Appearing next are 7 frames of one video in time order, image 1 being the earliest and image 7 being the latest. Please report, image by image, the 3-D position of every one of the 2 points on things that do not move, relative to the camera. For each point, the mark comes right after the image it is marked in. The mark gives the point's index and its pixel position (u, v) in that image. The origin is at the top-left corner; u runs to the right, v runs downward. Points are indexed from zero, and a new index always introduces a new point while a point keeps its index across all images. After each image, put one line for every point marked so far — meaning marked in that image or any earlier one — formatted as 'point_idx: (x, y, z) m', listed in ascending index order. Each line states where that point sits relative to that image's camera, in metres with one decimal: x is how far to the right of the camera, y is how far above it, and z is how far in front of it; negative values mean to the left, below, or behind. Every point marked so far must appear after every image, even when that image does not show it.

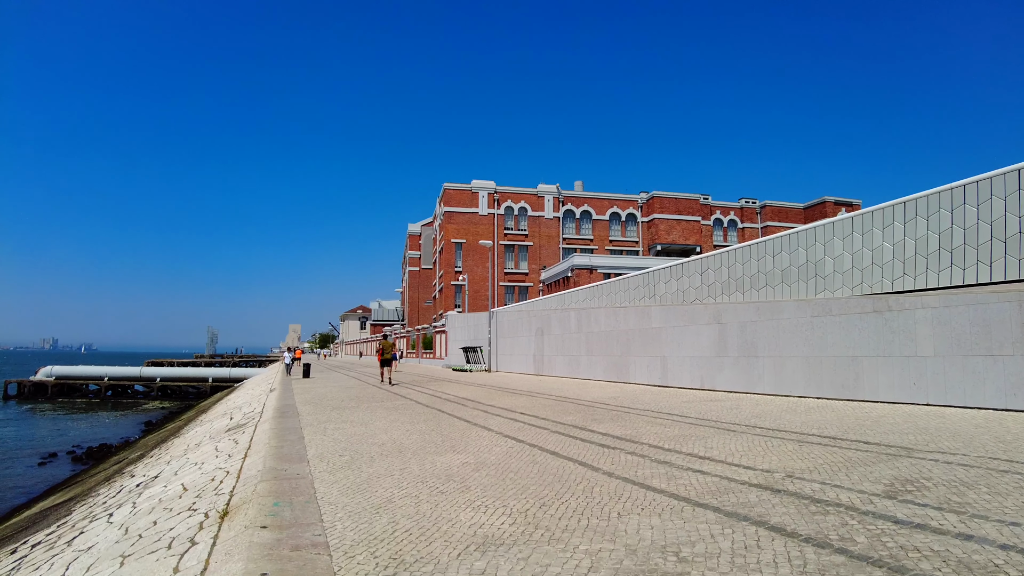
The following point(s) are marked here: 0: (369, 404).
0: (-3.5, -2.8, +15.1) m
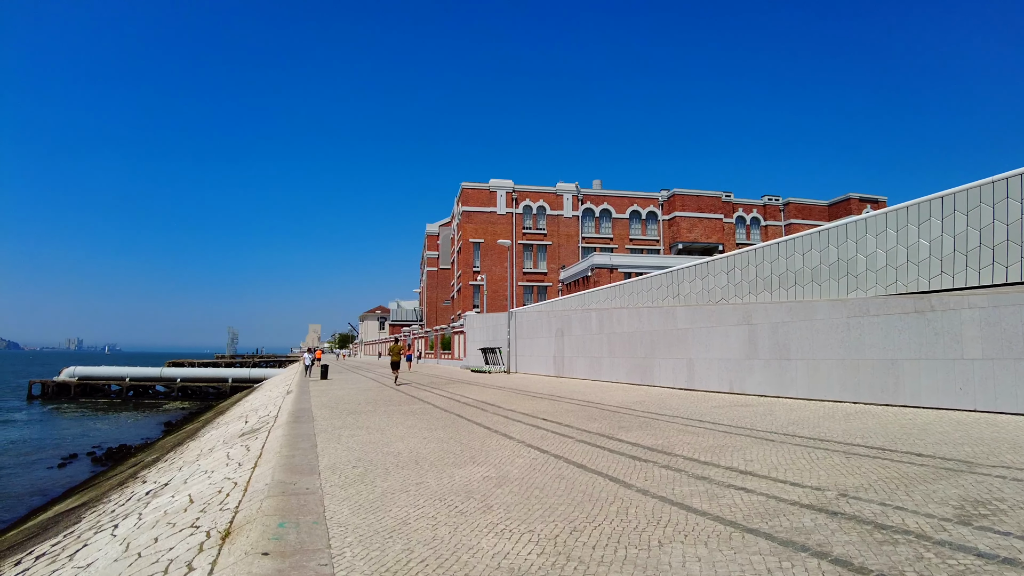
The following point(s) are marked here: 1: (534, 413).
0: (-3.0, -2.8, +14.7) m
1: (+0.5, -2.5, +12.4) m
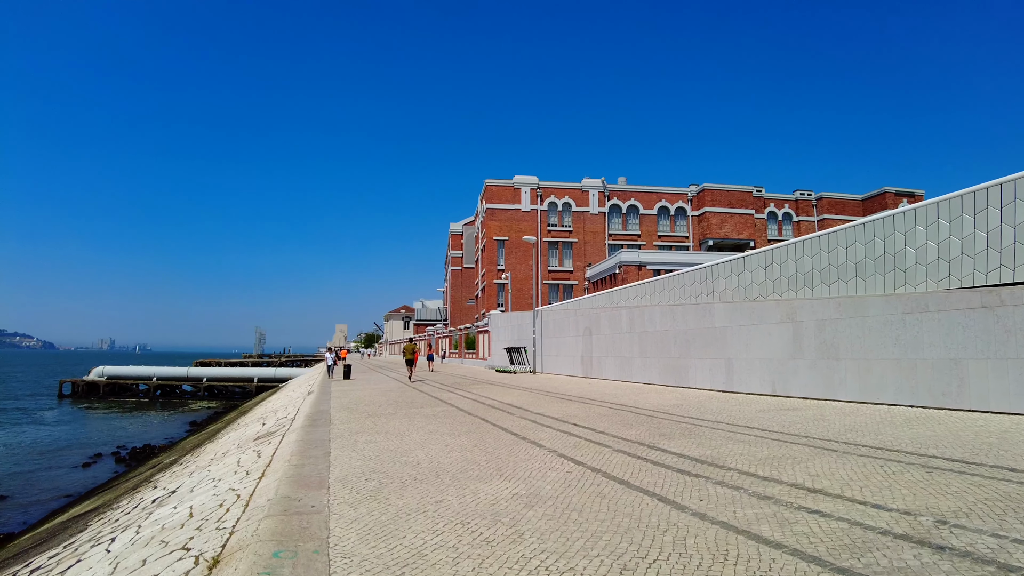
0: (-2.4, -2.8, +13.9) m
1: (+1.0, -2.4, +11.5) m
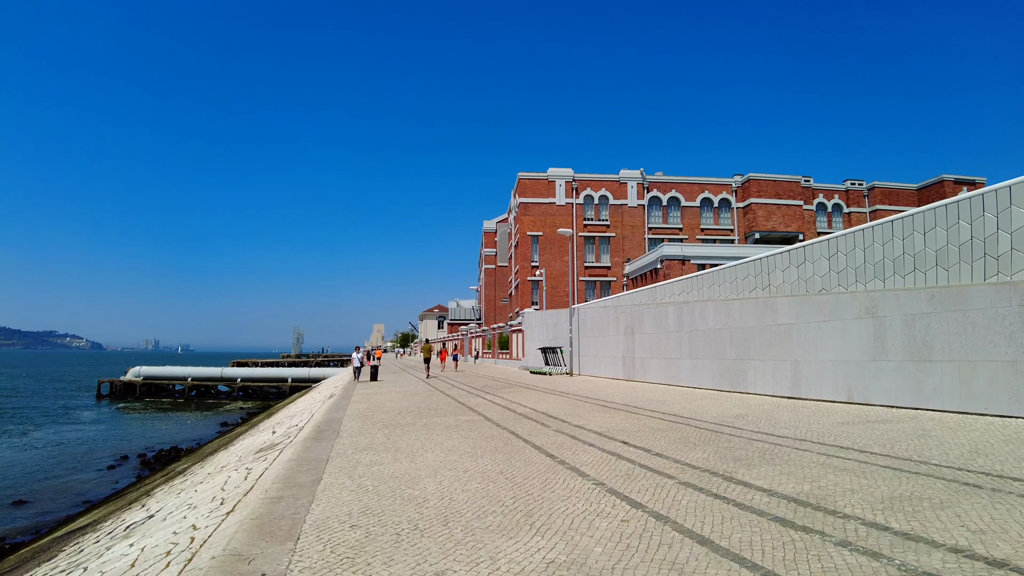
0: (-1.7, -2.6, +12.2) m
1: (+1.5, -2.3, +9.6) m
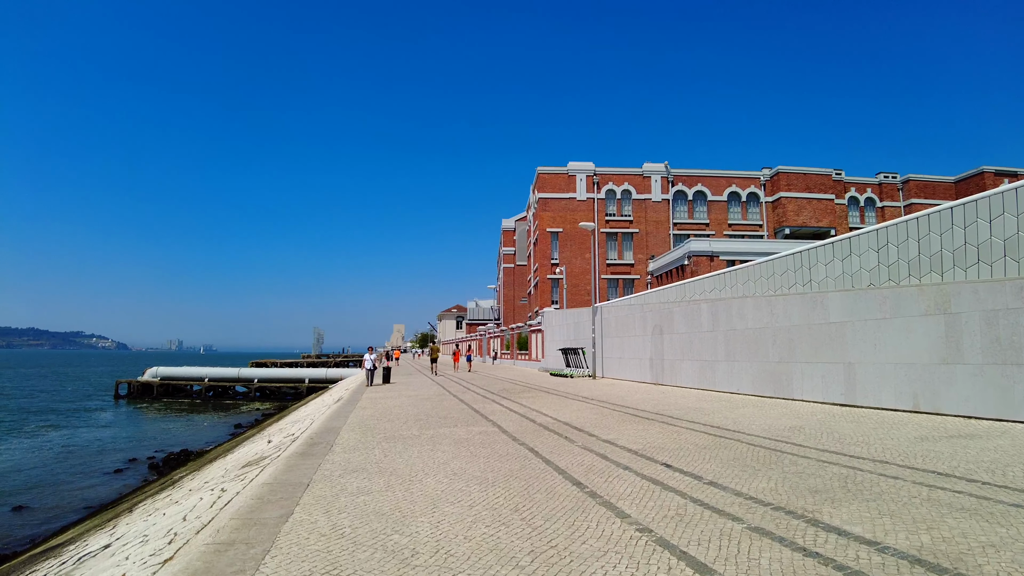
0: (-1.3, -2.5, +10.7) m
1: (+1.8, -2.1, +8.1) m
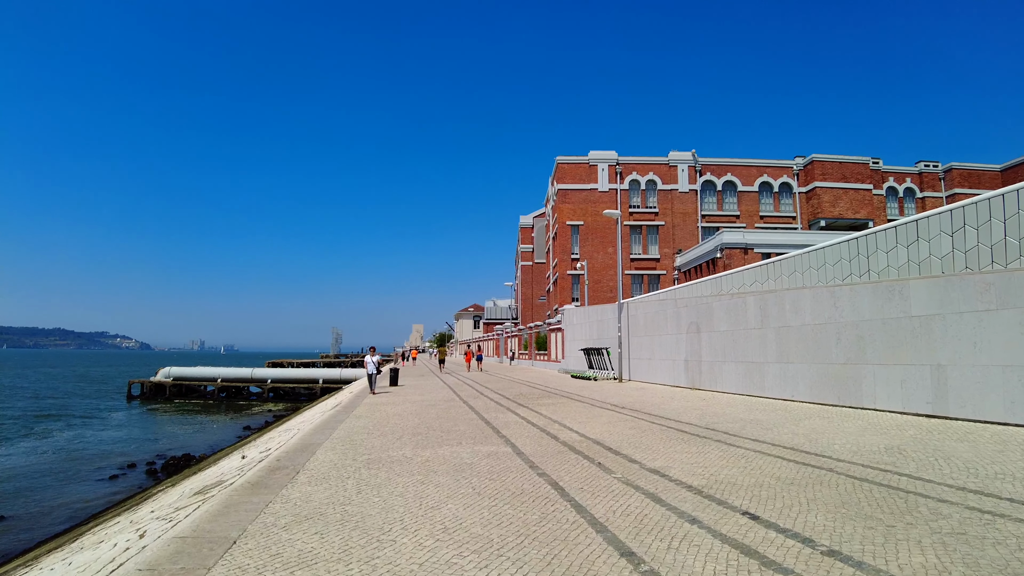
0: (-1.1, -2.3, +8.6) m
1: (+1.9, -1.9, +5.8) m
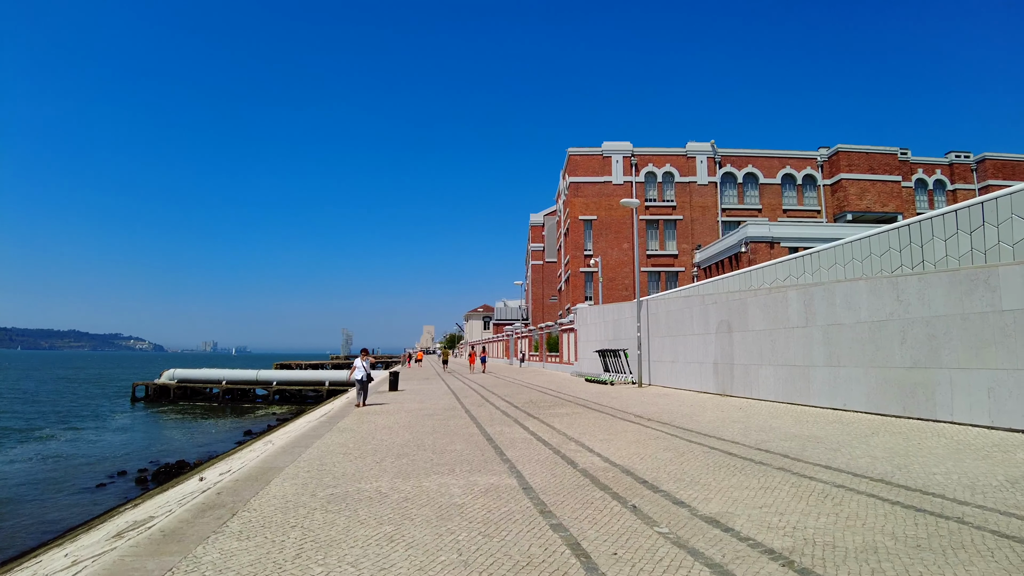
0: (-1.0, -2.1, +6.8) m
1: (+1.9, -1.7, +3.9) m
